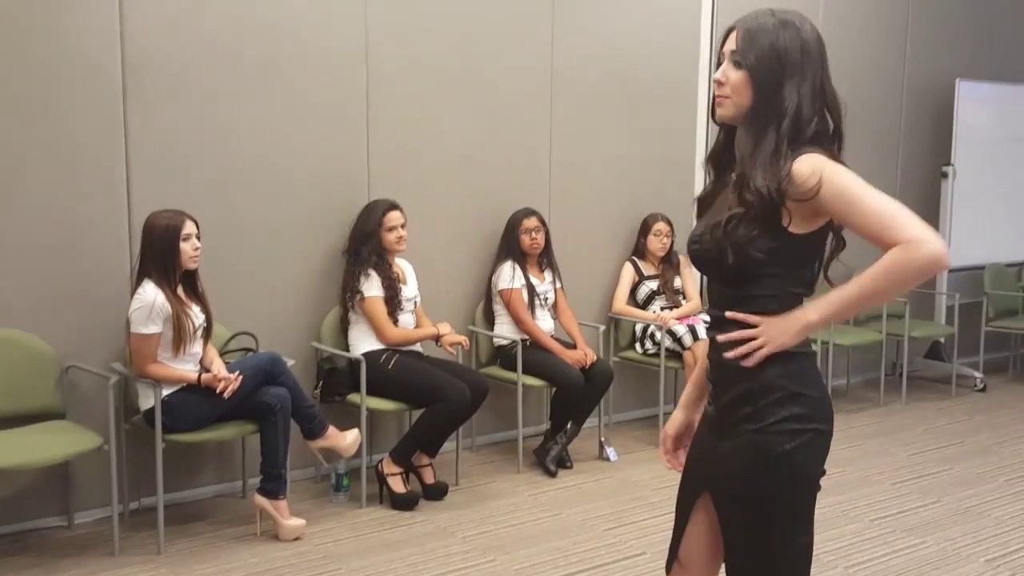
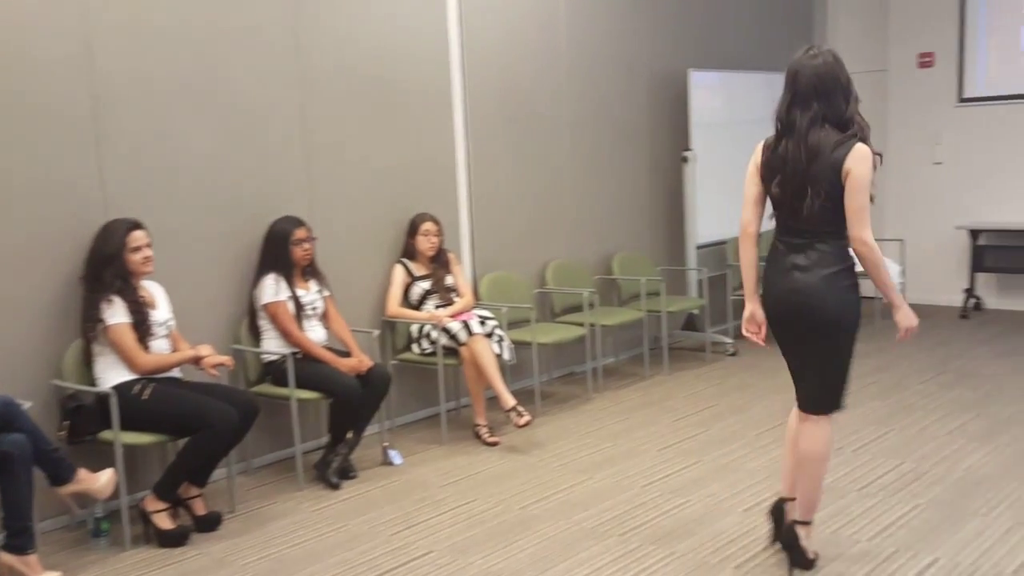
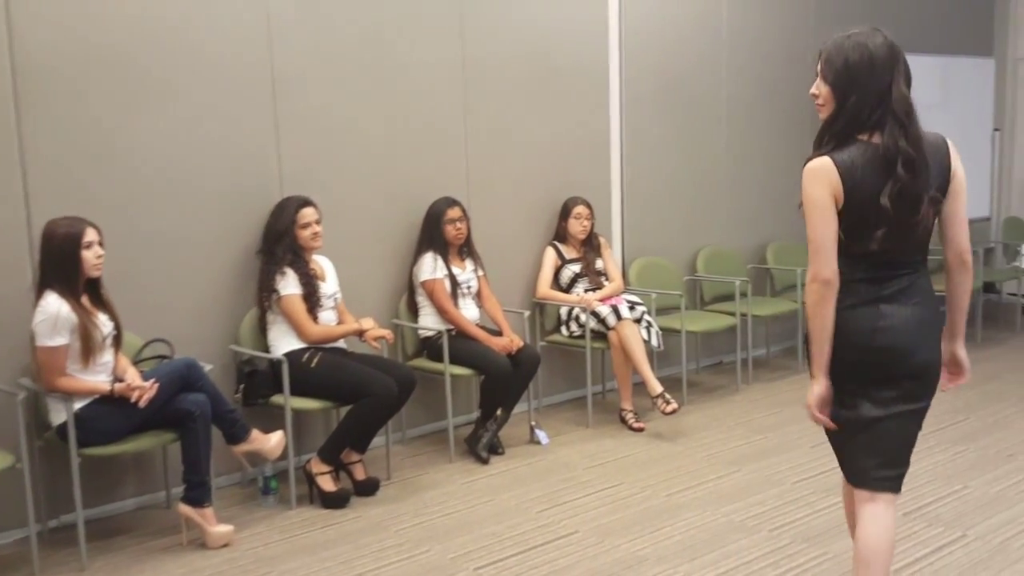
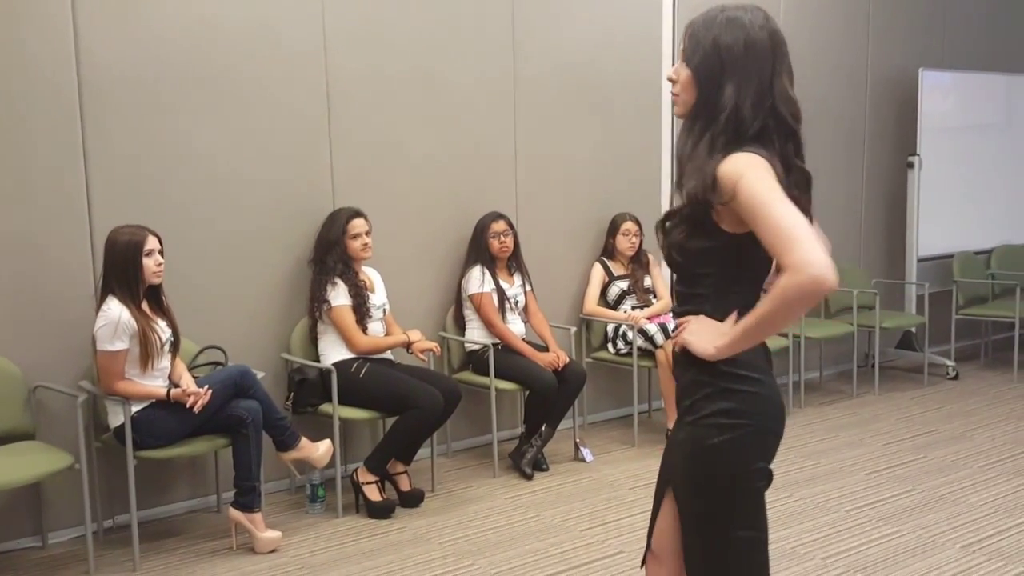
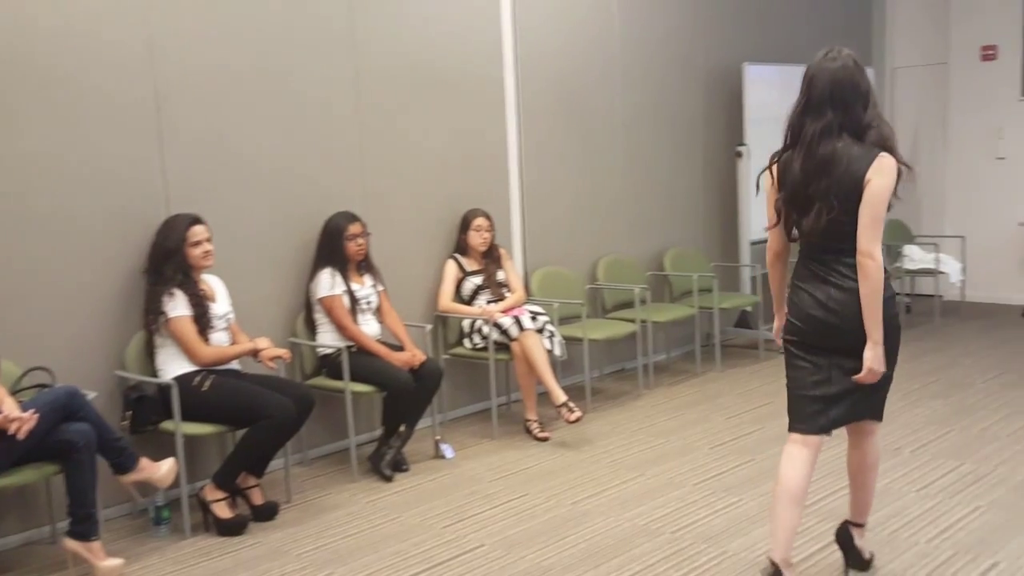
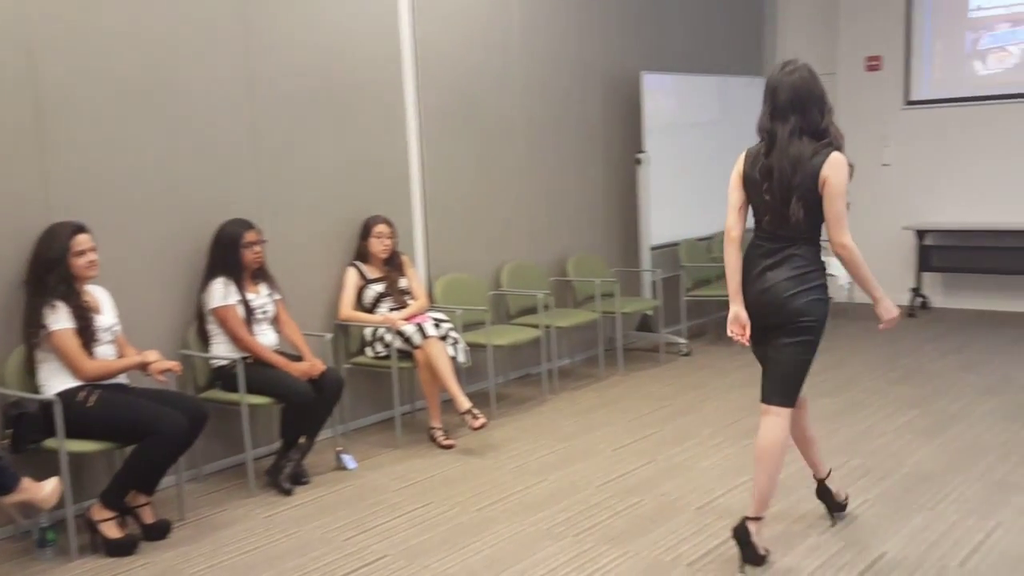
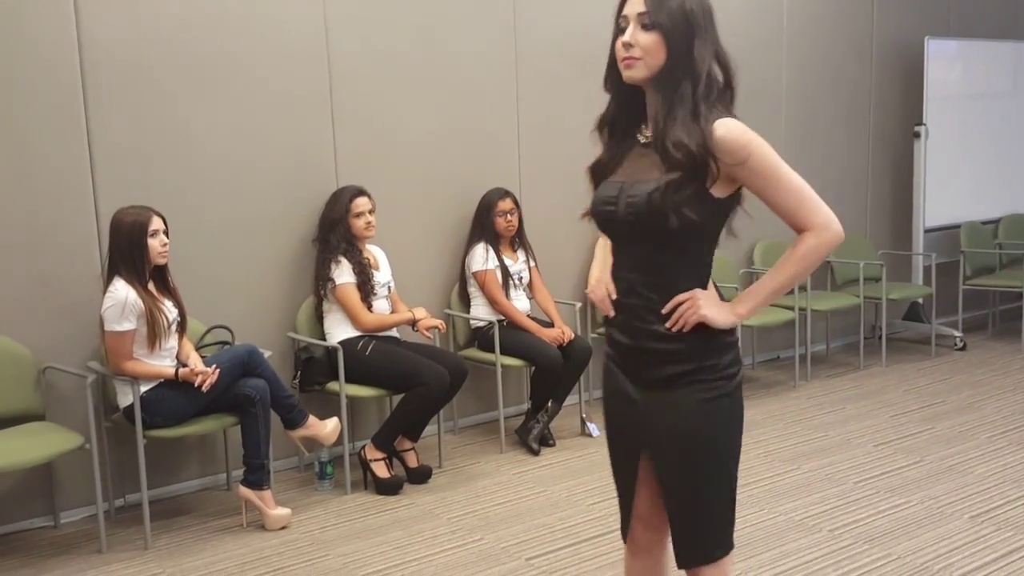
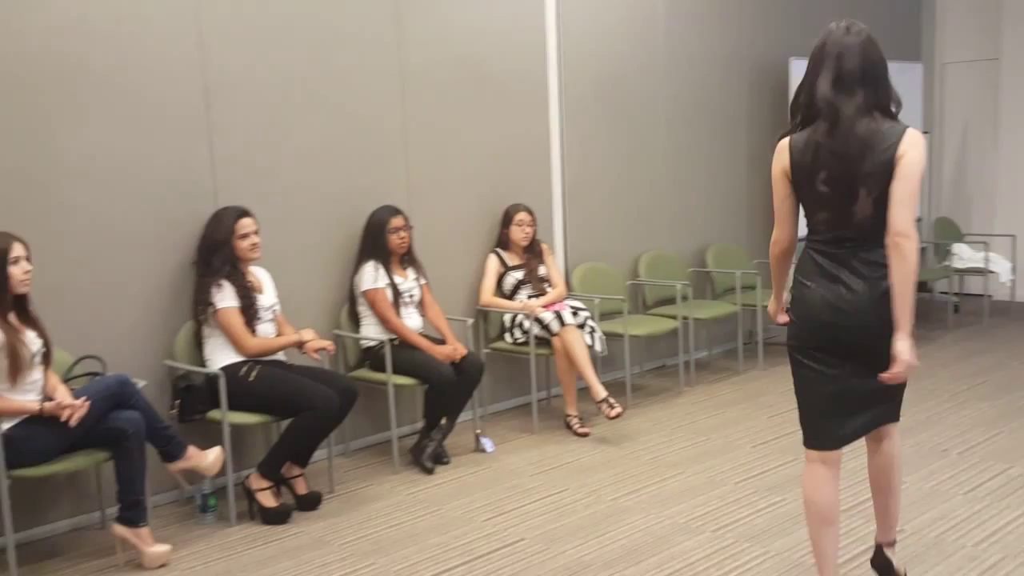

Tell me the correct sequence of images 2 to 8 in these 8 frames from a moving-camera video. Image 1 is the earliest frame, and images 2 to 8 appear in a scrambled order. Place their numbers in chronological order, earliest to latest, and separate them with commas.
4, 7, 3, 8, 5, 2, 6
